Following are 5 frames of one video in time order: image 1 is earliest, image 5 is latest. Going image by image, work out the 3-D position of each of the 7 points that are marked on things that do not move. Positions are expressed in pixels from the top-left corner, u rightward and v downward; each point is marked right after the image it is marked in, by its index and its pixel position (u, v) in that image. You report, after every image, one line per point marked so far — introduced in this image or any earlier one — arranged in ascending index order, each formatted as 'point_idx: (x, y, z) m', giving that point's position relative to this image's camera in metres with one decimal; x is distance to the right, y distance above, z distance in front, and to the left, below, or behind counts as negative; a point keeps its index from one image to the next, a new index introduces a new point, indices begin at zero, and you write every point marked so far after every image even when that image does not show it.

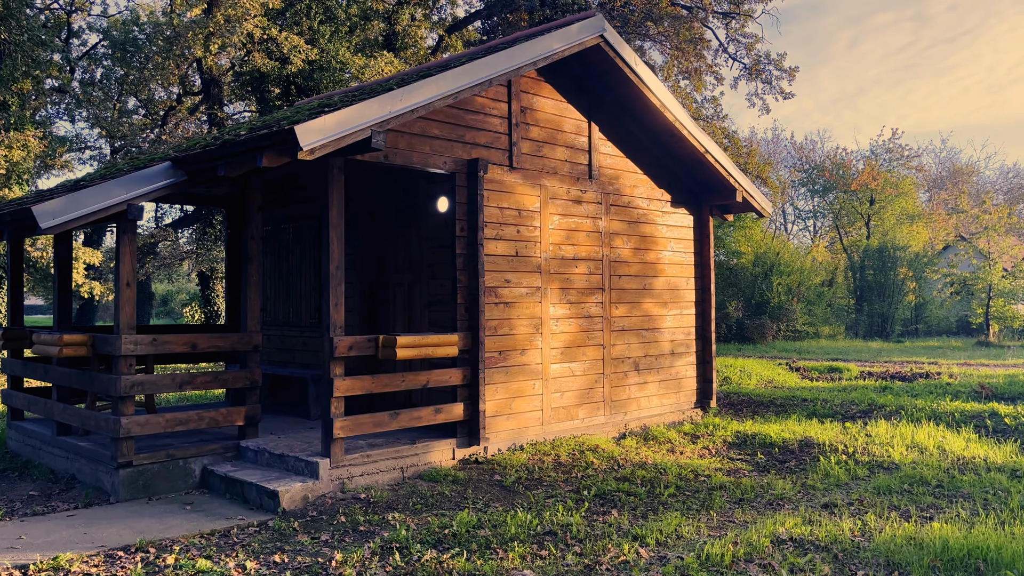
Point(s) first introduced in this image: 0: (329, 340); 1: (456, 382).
0: (-1.5, -0.4, +6.8) m
1: (-0.5, -0.9, +7.7) m
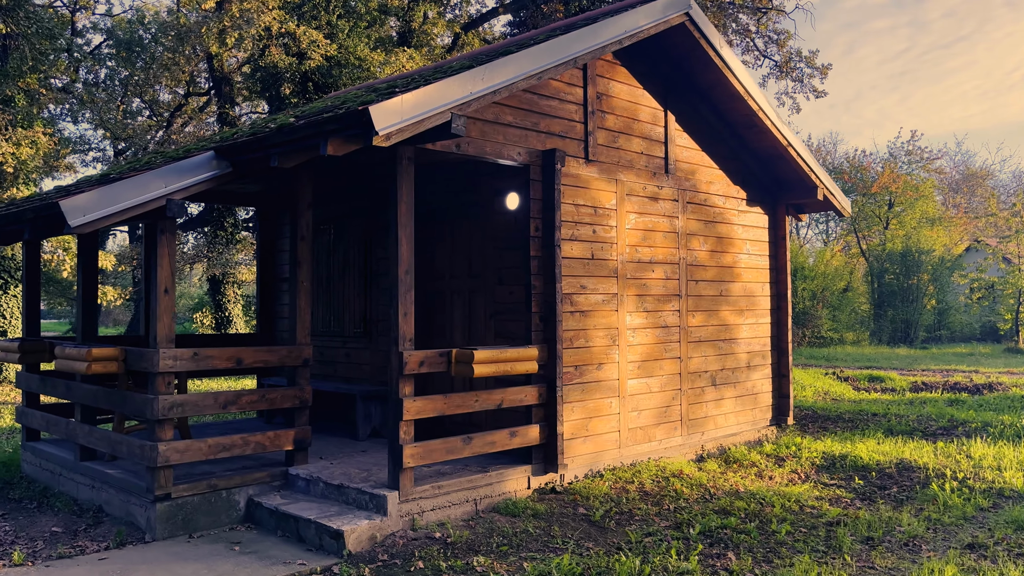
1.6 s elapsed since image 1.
0: (-0.8, -0.5, +6.0) m
1: (+0.2, -0.9, +6.8) m
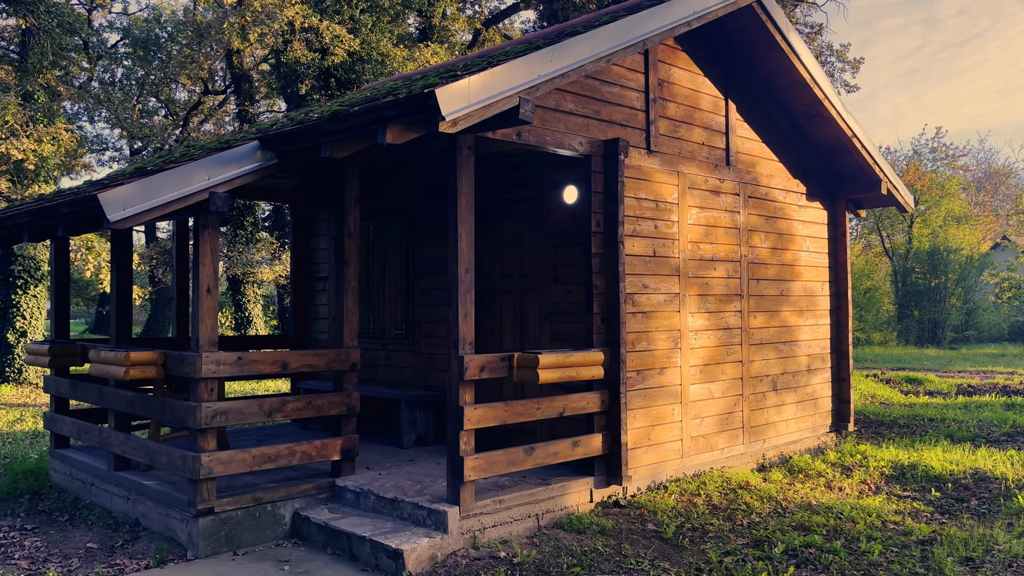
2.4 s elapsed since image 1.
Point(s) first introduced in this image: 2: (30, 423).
0: (-0.4, -0.5, +5.5) m
1: (+0.6, -0.9, +6.3) m
2: (-7.6, -2.1, +13.0) m
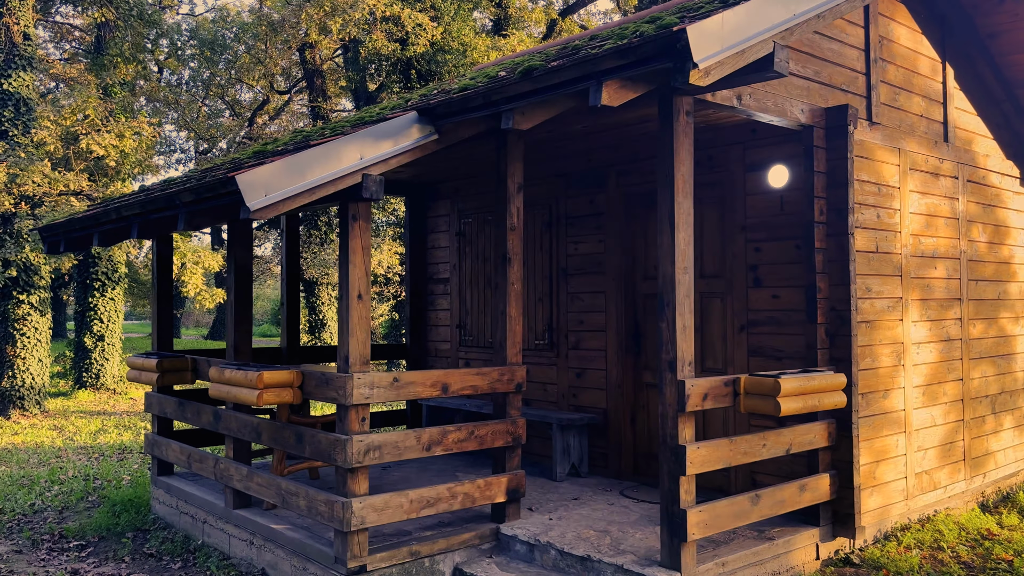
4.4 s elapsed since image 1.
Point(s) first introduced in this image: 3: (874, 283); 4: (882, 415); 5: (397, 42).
0: (+0.9, -0.5, +4.3) m
1: (+1.9, -1.0, +5.1) m
2: (-5.9, -2.2, +12.3) m
3: (+2.5, 0.0, +5.6) m
4: (+2.5, -0.9, +5.7) m
5: (-2.8, +6.0, +20.1) m
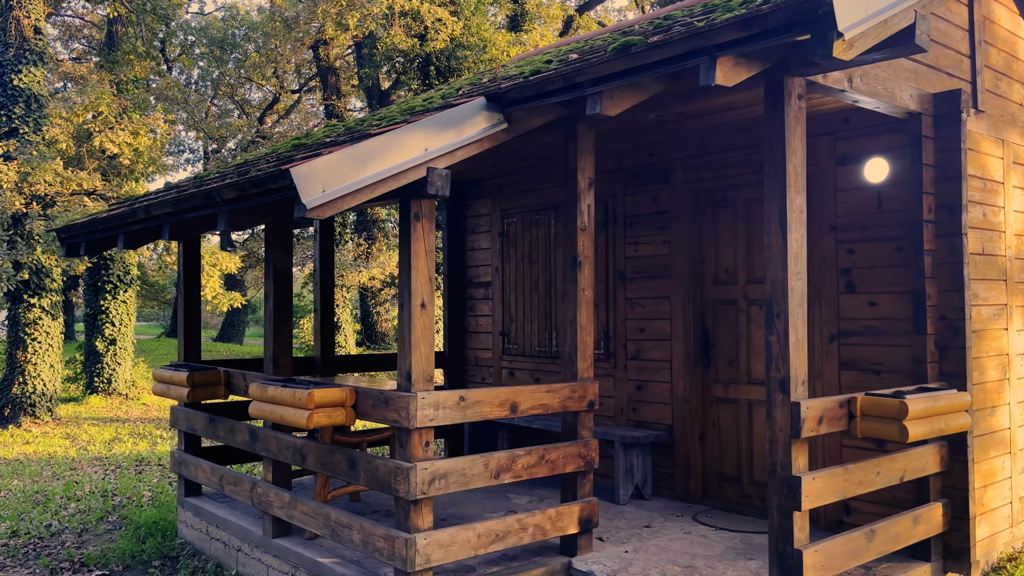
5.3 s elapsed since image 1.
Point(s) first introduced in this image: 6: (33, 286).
0: (+1.3, -0.5, +3.8) m
1: (+2.3, -1.0, +4.5) m
2: (-5.4, -2.2, +11.8) m
3: (+2.9, 0.0, +5.1) m
4: (+2.9, -0.9, +5.1) m
5: (-2.3, +5.9, +19.6) m
6: (-7.9, 0.0, +13.7) m
